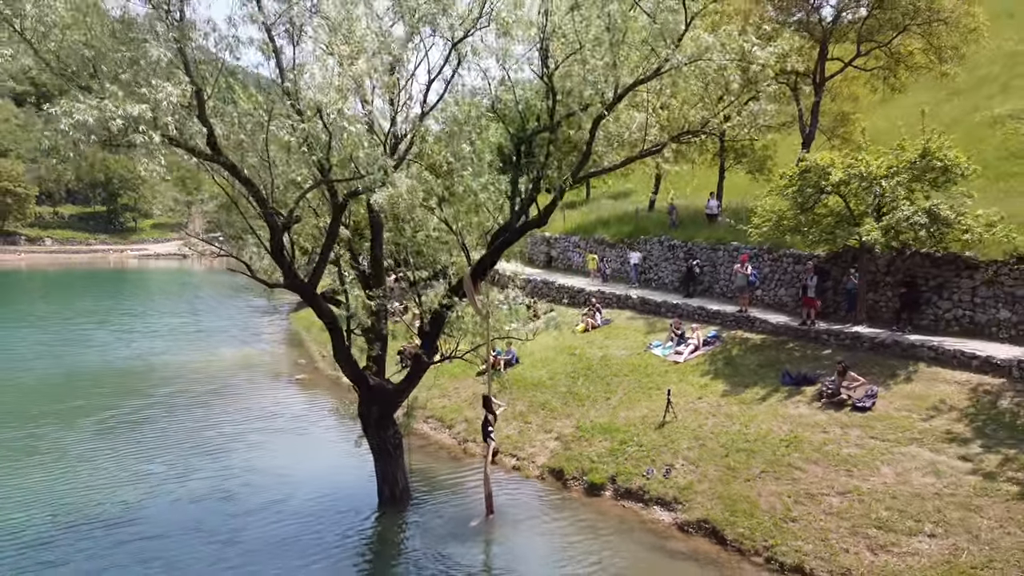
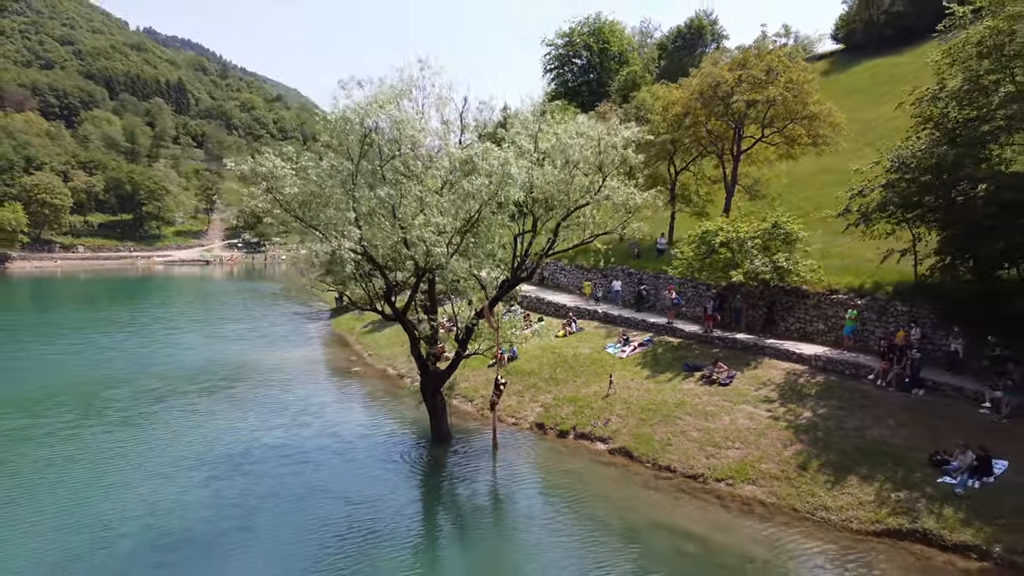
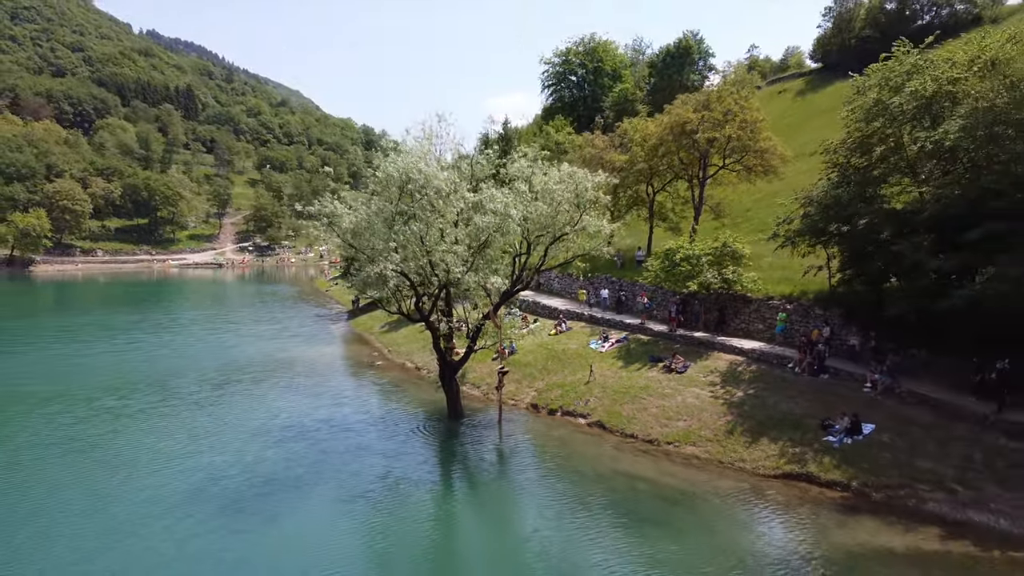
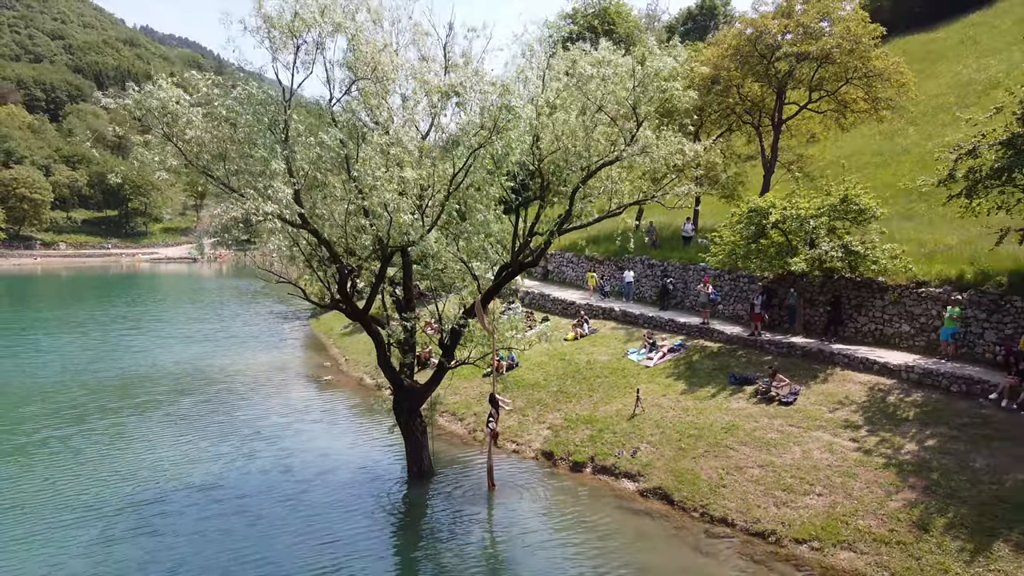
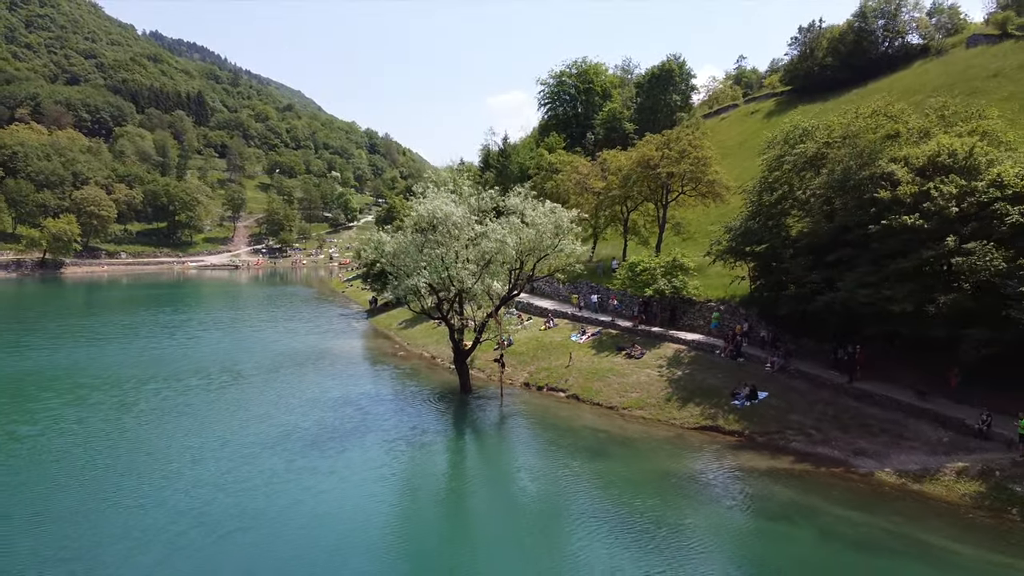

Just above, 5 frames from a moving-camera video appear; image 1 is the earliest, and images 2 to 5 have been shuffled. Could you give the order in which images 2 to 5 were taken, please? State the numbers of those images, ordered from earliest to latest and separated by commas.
4, 2, 3, 5
